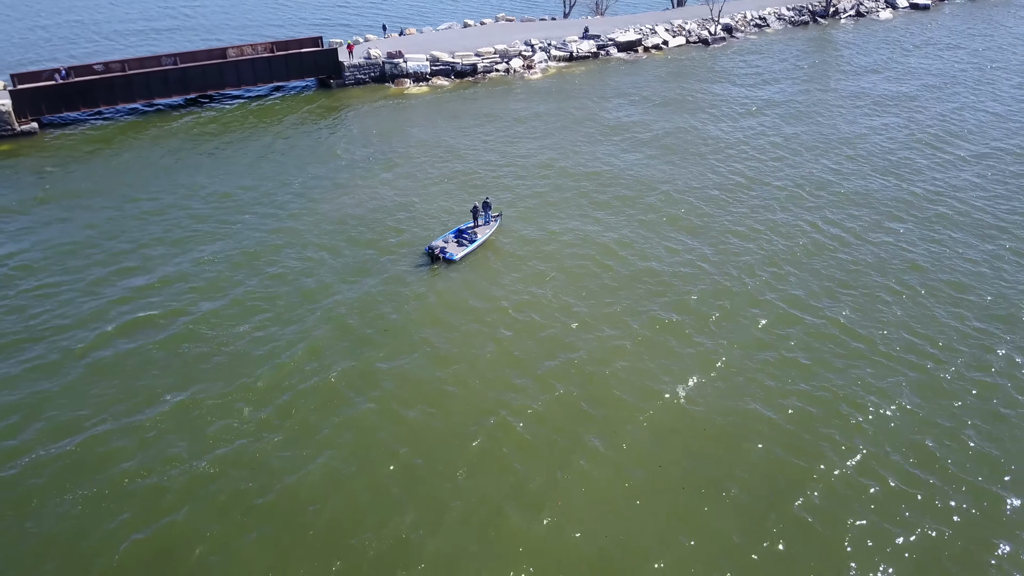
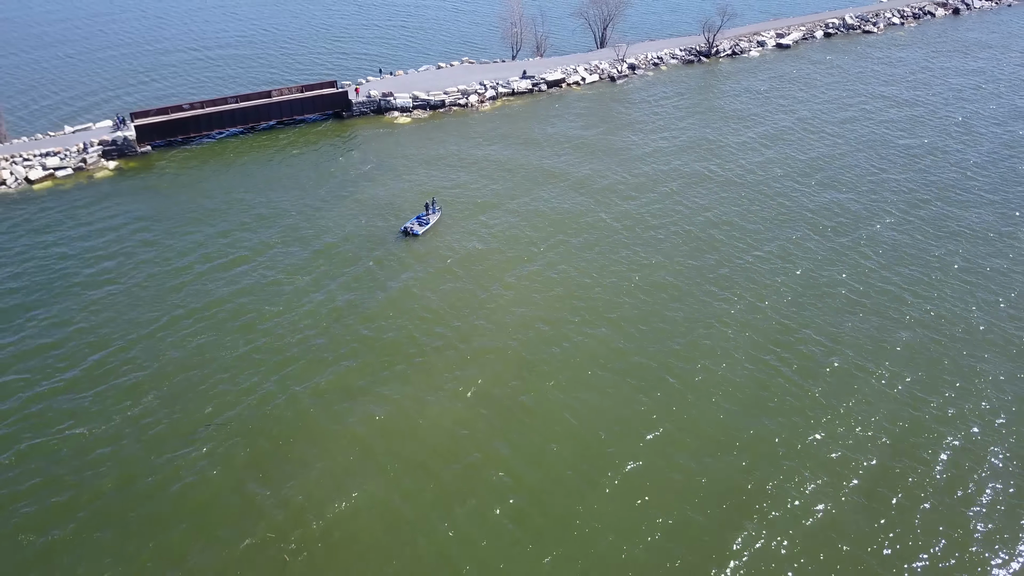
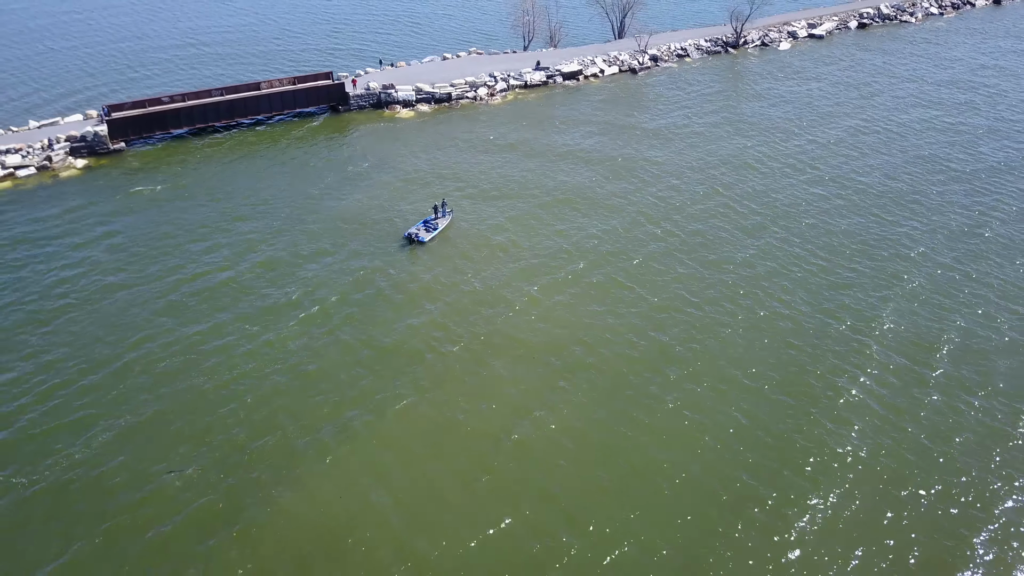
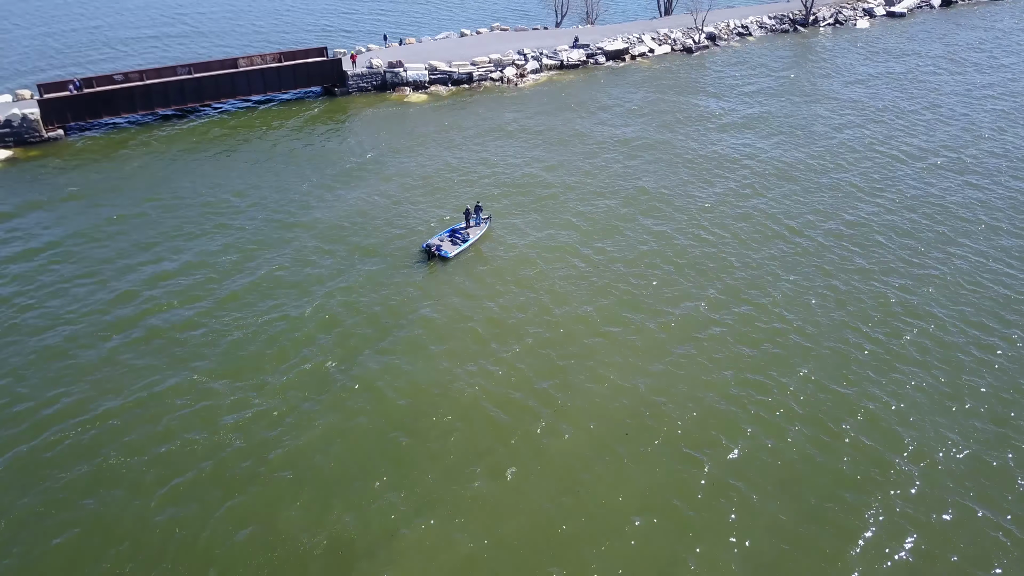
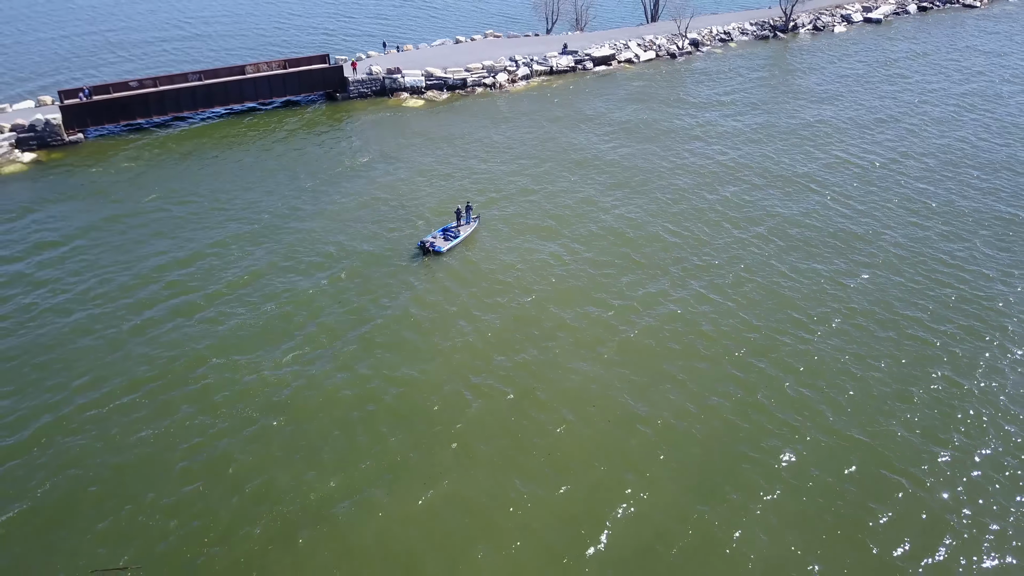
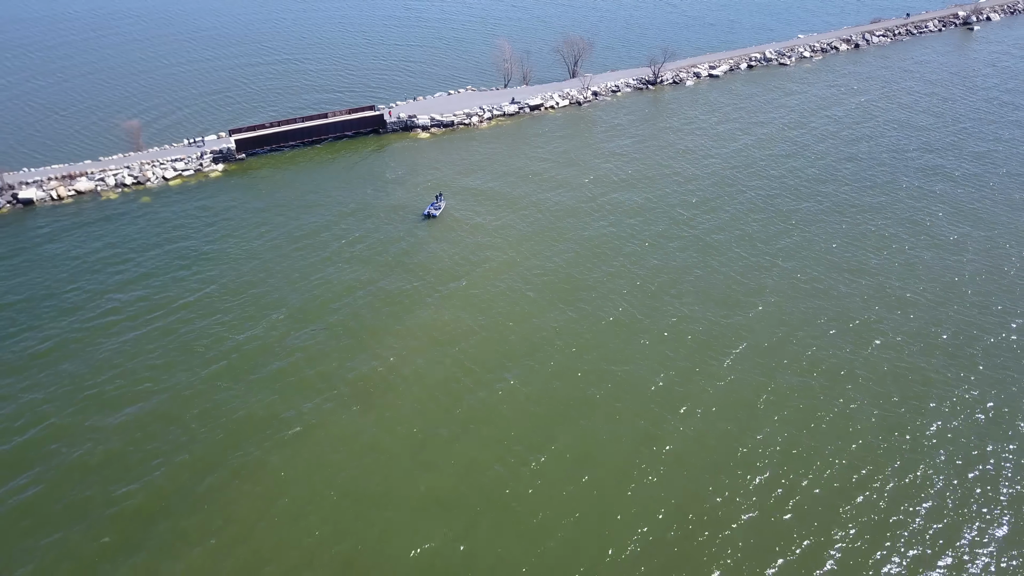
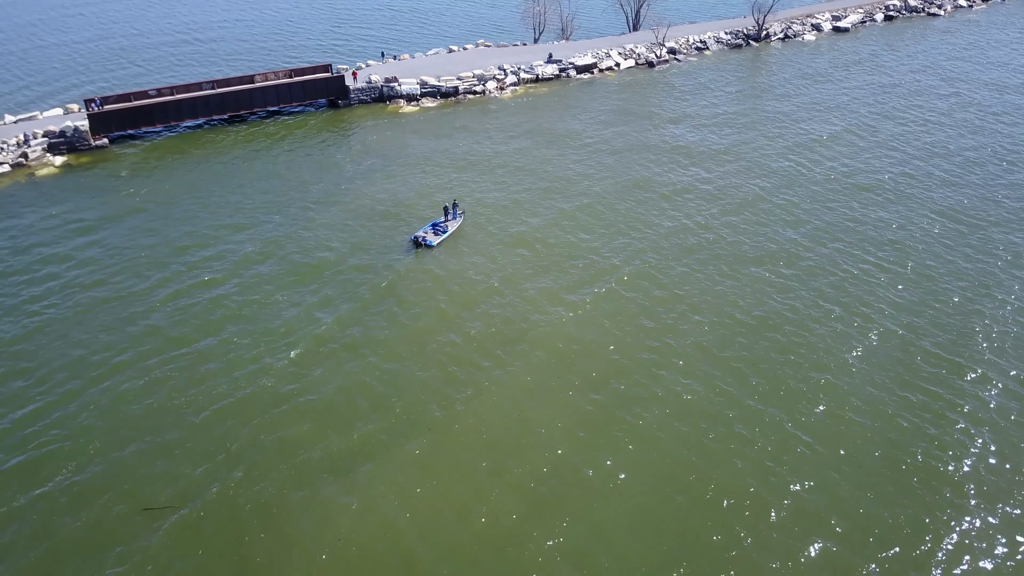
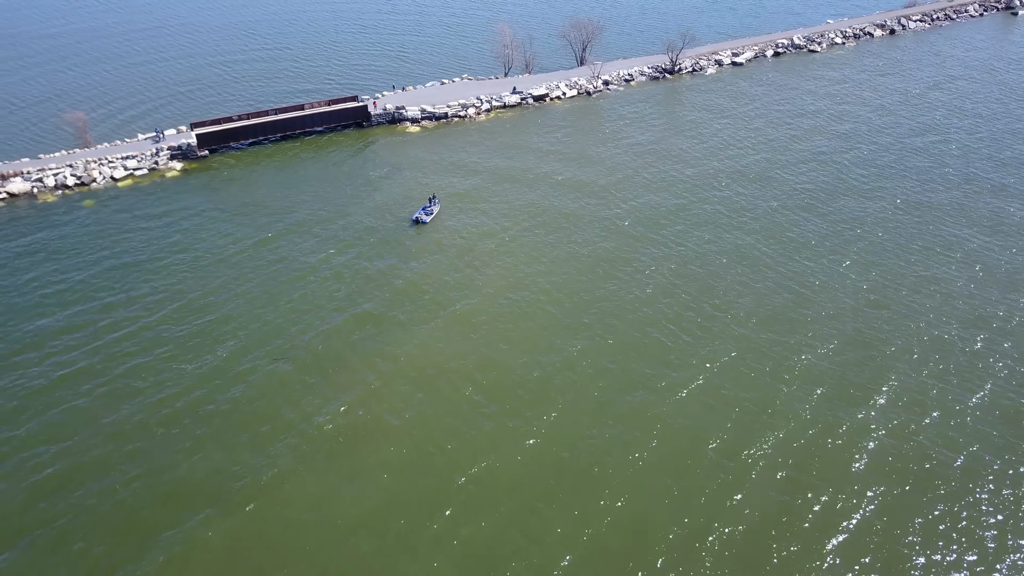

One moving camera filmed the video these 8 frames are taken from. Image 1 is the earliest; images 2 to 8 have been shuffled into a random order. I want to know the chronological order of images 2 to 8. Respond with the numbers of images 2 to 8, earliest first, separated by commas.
4, 5, 7, 3, 2, 8, 6
